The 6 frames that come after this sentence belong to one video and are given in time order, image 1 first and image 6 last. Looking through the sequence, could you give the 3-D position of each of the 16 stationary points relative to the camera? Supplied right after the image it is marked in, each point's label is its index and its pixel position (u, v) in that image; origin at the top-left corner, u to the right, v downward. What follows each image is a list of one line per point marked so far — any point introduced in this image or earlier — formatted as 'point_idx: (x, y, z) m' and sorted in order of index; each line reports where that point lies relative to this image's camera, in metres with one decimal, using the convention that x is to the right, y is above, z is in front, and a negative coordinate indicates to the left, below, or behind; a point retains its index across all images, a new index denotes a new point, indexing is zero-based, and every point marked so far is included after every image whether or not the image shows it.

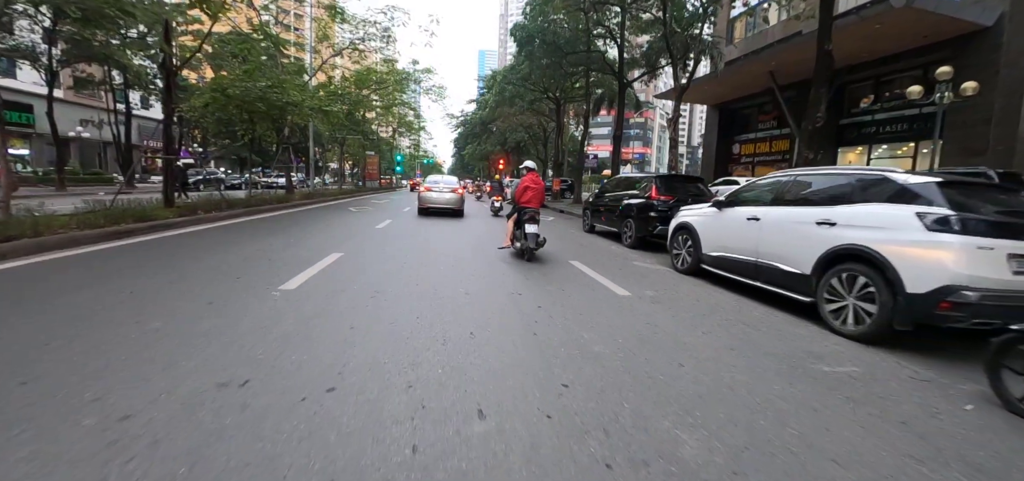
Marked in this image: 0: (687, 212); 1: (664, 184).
0: (+3.1, +0.5, +7.4) m
1: (+3.5, +1.3, +9.7) m
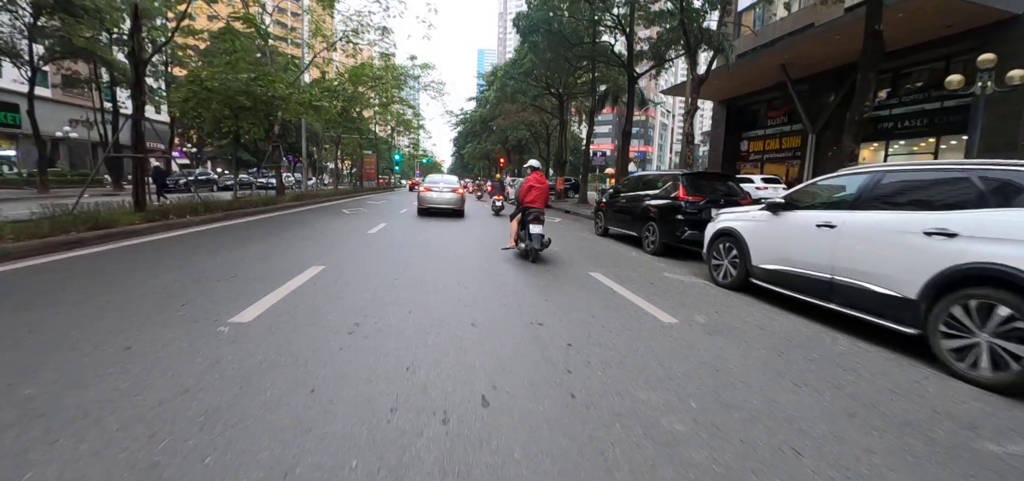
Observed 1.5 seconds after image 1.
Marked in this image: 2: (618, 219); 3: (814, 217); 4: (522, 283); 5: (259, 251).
0: (+3.3, +0.4, +6.3) m
1: (+3.7, +1.2, +8.6) m
2: (+2.8, +0.6, +11.3) m
3: (+3.6, +0.3, +5.0) m
4: (+0.1, -0.5, +5.9) m
5: (-4.7, -0.2, +7.7) m
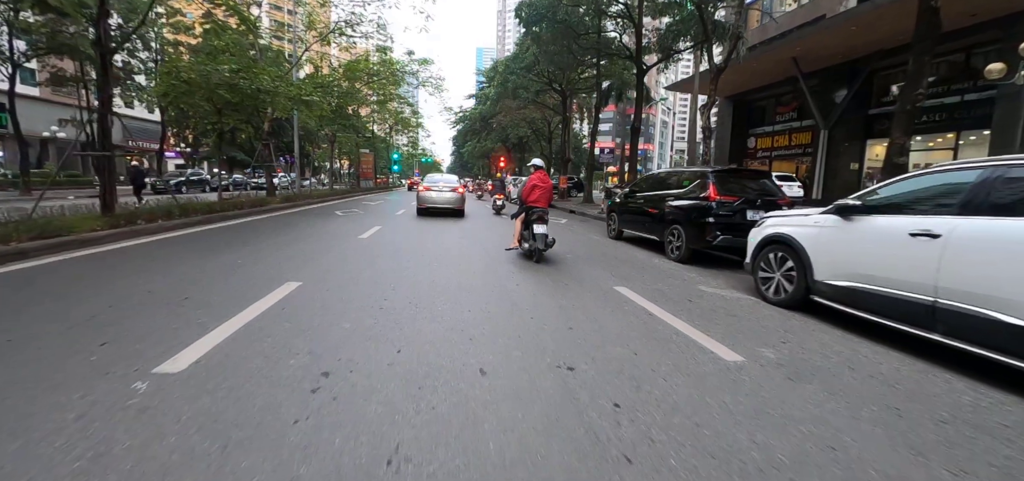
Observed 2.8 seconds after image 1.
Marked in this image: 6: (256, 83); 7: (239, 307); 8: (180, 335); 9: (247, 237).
0: (+3.4, +0.2, +5.4) m
1: (+3.8, +1.1, +7.6) m
2: (+2.9, +0.5, +10.3) m
3: (+3.7, +0.2, +4.0) m
4: (+0.3, -0.7, +4.9) m
5: (-4.5, -0.4, +6.7) m
6: (-8.5, +5.2, +13.8) m
7: (-2.8, -0.7, +4.3) m
8: (-2.7, -0.8, +3.5) m
9: (-5.9, +0.1, +9.4) m
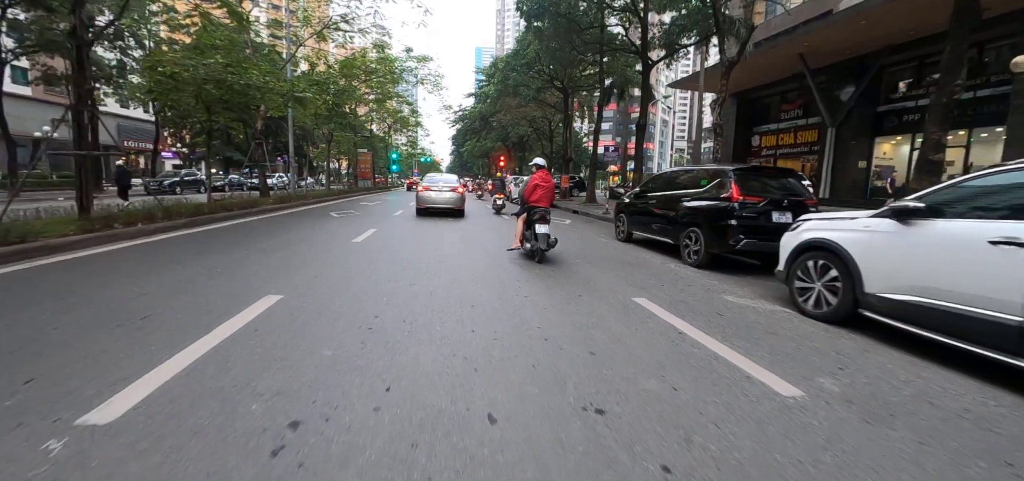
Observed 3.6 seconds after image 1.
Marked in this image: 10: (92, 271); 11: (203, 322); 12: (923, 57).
0: (+3.5, +0.2, +4.8) m
1: (+3.9, +1.0, +7.0) m
2: (+3.0, +0.4, +9.7) m
3: (+3.8, +0.1, +3.4) m
4: (+0.3, -0.7, +4.3) m
5: (-4.4, -0.5, +6.1) m
6: (-8.4, +5.1, +13.2) m
7: (-2.7, -0.8, +3.7) m
8: (-2.6, -0.9, +2.9) m
9: (-5.8, 0.0, +8.8) m
10: (-6.0, -0.4, +6.0) m
11: (-2.9, -0.7, +3.9) m
12: (+18.6, +8.3, +19.2) m
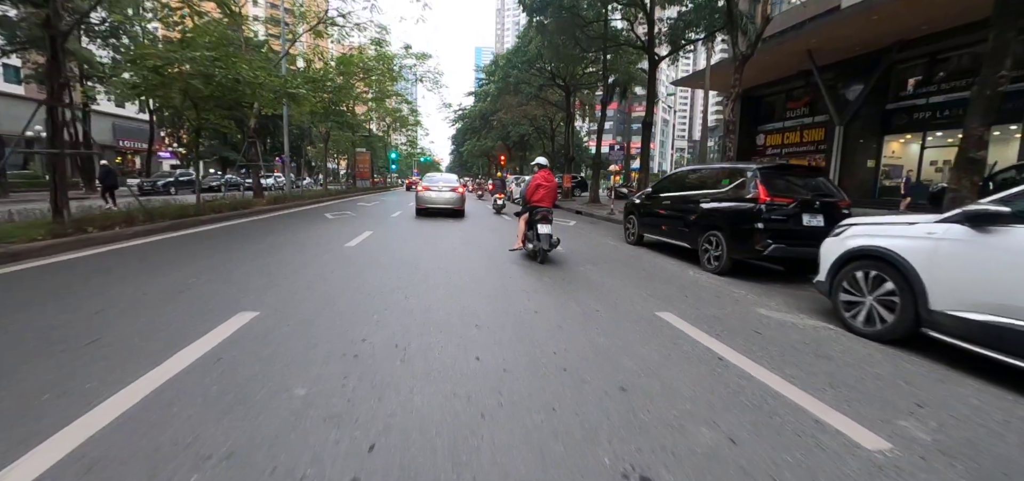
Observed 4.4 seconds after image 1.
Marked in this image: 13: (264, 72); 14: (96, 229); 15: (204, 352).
0: (+3.6, +0.1, +4.2) m
1: (+4.0, +0.9, +6.4) m
2: (+3.1, +0.4, +9.1) m
3: (+3.9, 0.0, +2.8) m
4: (+0.4, -0.8, +3.8) m
5: (-4.3, -0.5, +5.6) m
6: (-8.3, +5.0, +12.6) m
7: (-2.6, -0.9, +3.1) m
8: (-2.5, -1.0, +2.3) m
9: (-5.8, -0.1, +8.2) m
10: (-5.9, -0.5, +5.4) m
11: (-2.8, -0.8, +3.3) m
12: (+18.7, +8.3, +18.6) m
13: (-8.5, +5.8, +14.5) m
14: (-8.0, +0.2, +8.1) m
15: (-2.3, -0.8, +3.2) m
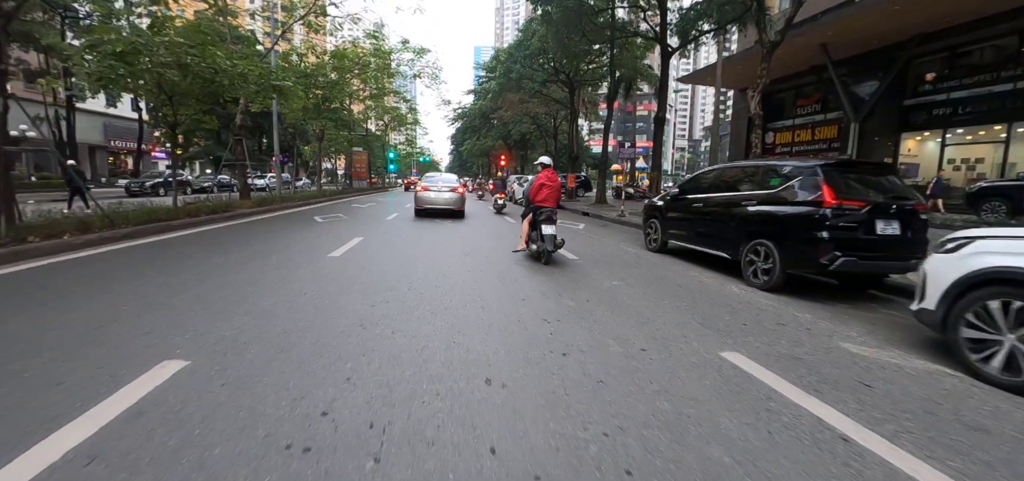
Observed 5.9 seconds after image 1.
0: (+3.7, 0.0, +3.2) m
1: (+4.1, +0.8, +5.4) m
2: (+3.2, +0.2, +8.1) m
3: (+4.0, -0.1, +1.8) m
4: (+0.6, -1.0, +2.7) m
5: (-4.2, -0.7, +4.5) m
6: (-8.2, +4.9, +11.6) m
7: (-2.4, -1.0, +2.1) m
8: (-2.4, -1.1, +1.3) m
9: (-5.6, -0.3, +7.2) m
10: (-5.7, -0.7, +4.4) m
11: (-2.6, -1.0, +2.3) m
12: (+18.8, +8.2, +17.6) m
13: (-8.3, +5.6, +13.4) m
14: (-7.8, +0.1, +7.1) m
15: (-2.1, -1.0, +2.2) m
